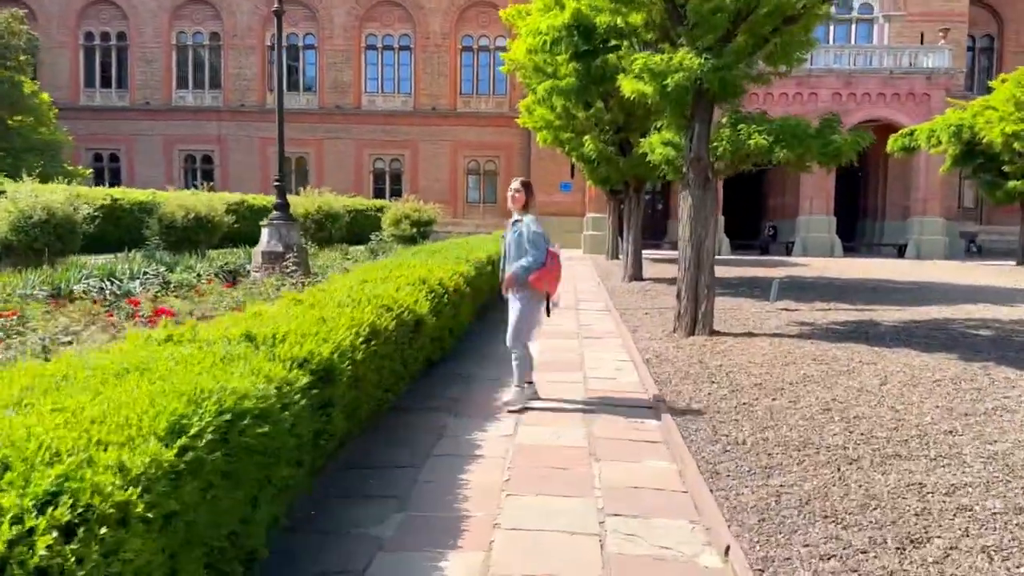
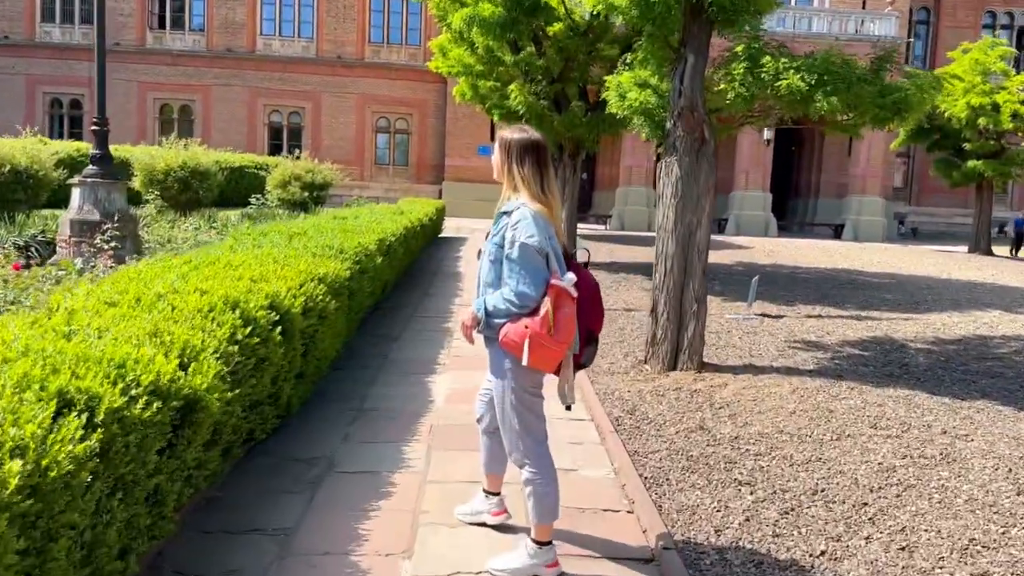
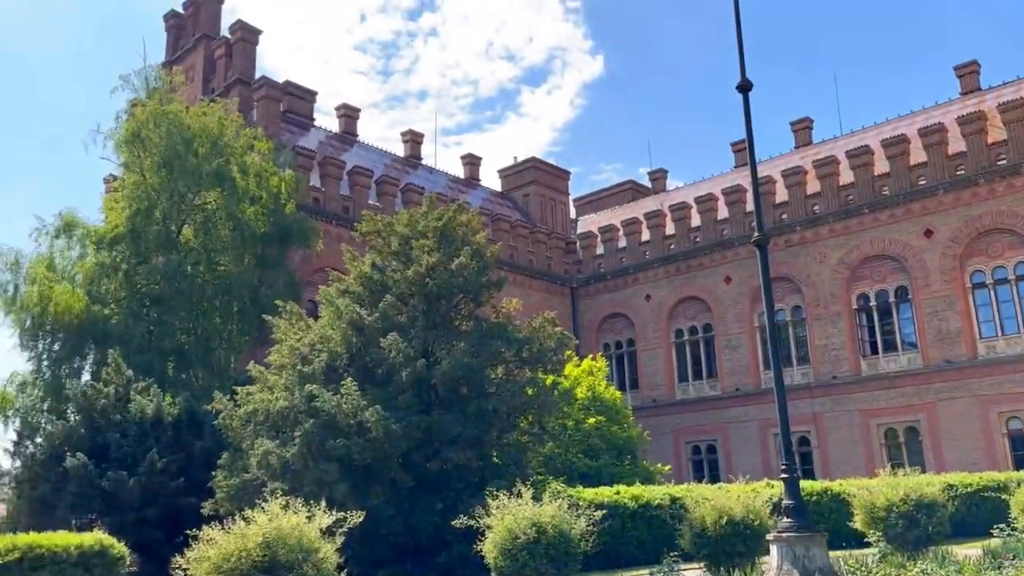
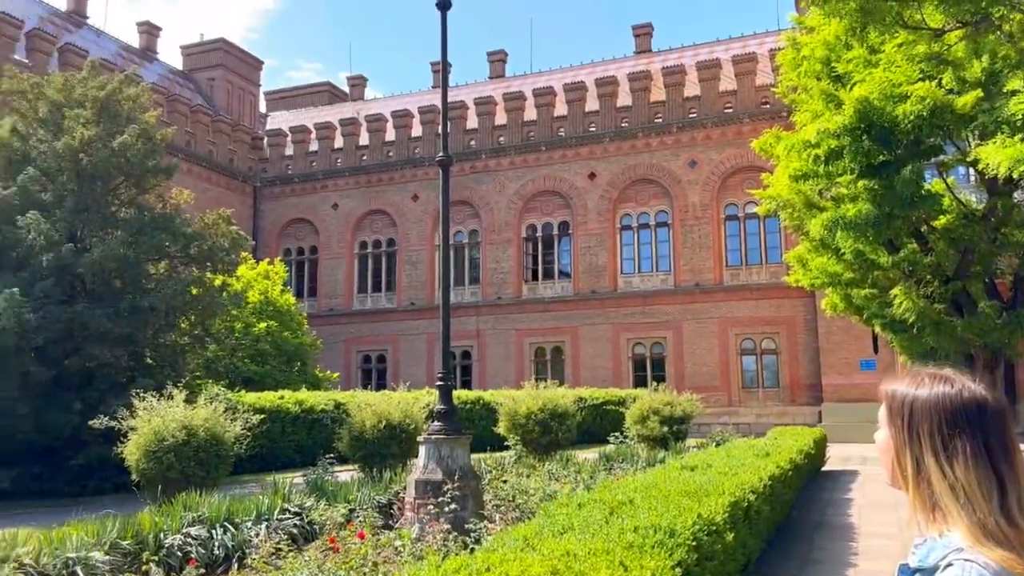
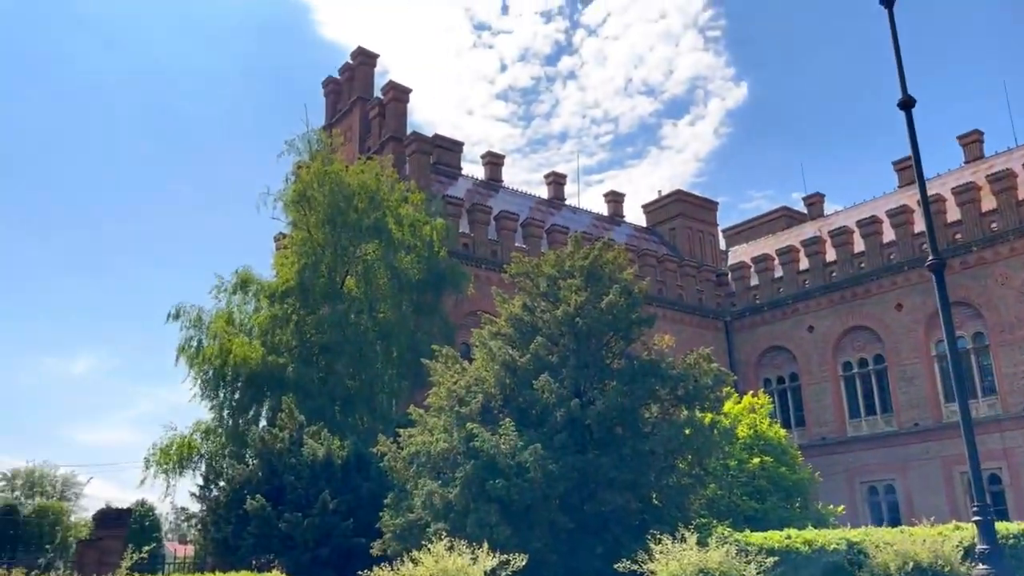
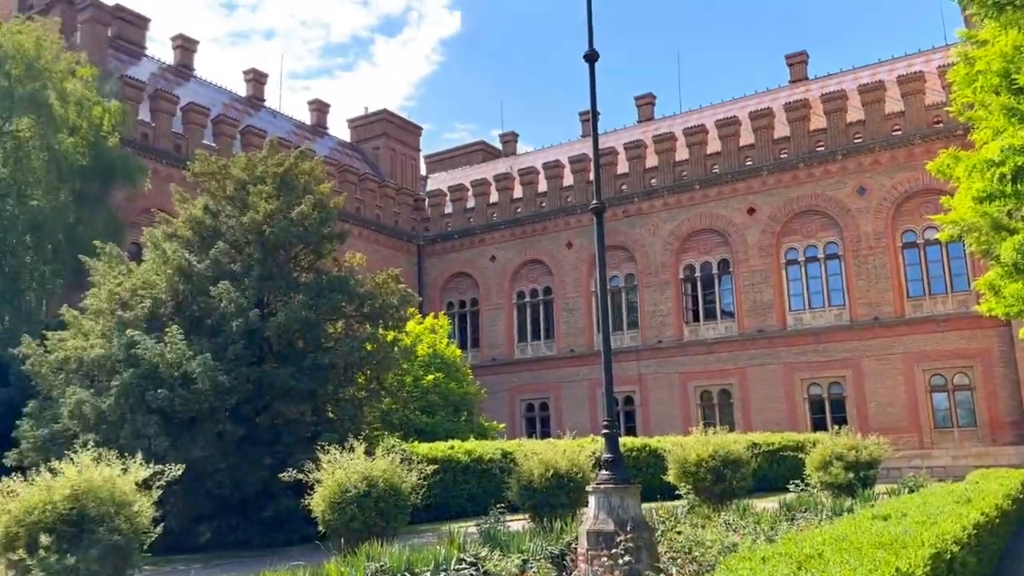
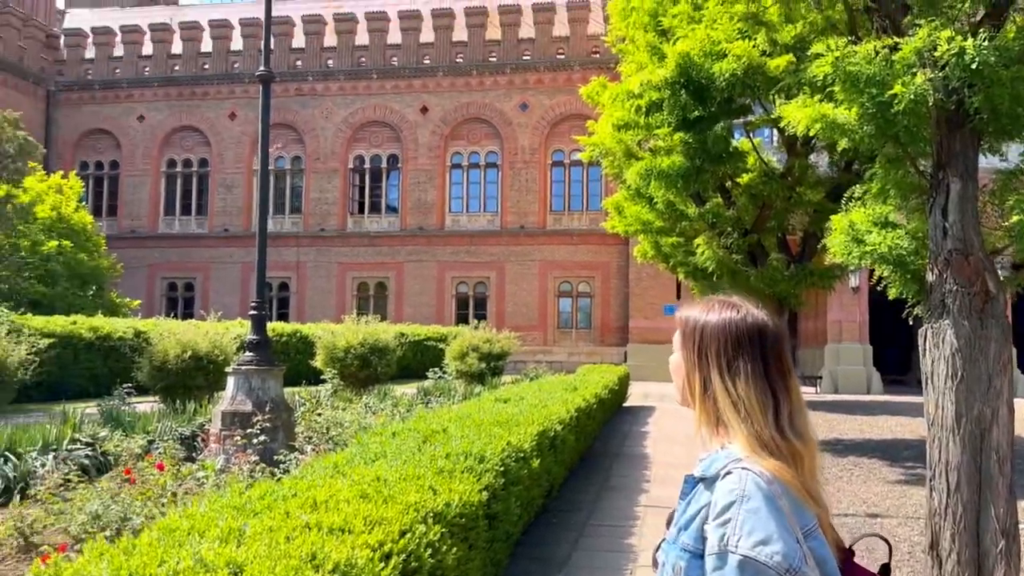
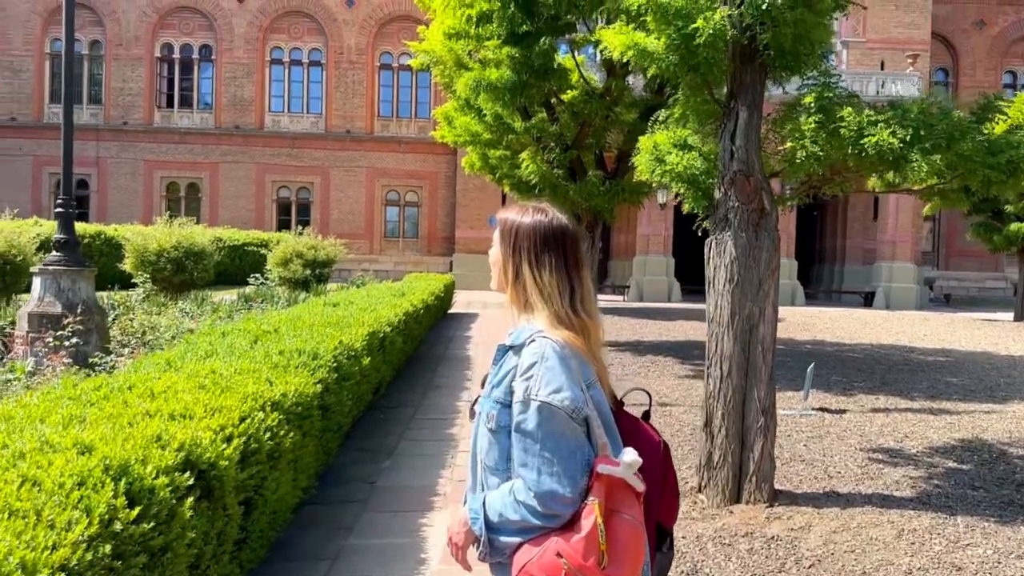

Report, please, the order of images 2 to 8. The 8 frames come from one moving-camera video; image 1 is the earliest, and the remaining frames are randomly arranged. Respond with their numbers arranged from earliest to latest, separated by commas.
2, 8, 7, 4, 6, 3, 5
